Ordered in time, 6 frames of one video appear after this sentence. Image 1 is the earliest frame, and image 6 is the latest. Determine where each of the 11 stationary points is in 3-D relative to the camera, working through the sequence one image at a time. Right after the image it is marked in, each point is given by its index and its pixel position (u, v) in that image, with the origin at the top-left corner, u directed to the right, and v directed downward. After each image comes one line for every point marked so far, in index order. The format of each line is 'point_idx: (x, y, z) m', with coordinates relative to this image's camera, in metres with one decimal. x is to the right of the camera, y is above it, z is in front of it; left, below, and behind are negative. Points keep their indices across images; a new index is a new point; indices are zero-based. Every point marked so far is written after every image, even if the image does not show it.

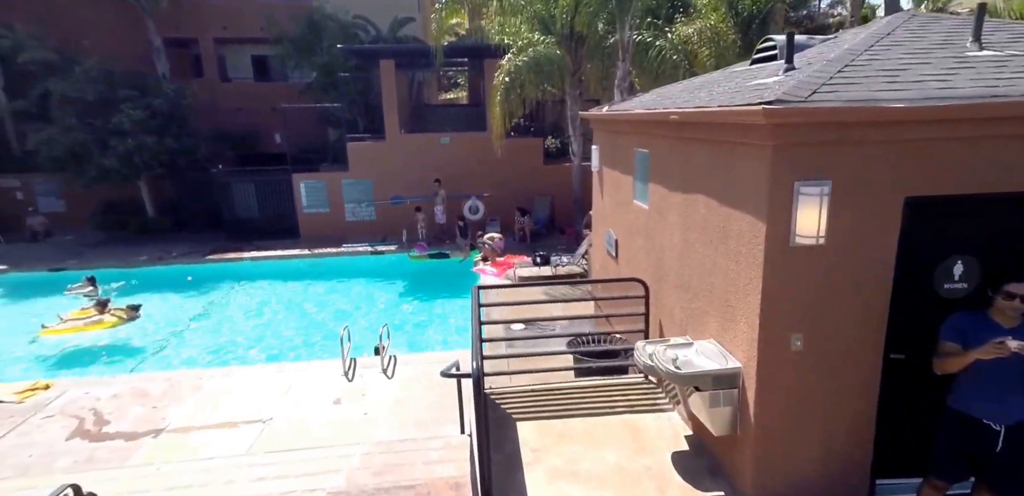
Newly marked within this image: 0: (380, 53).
0: (-3.9, +5.7, +13.2) m
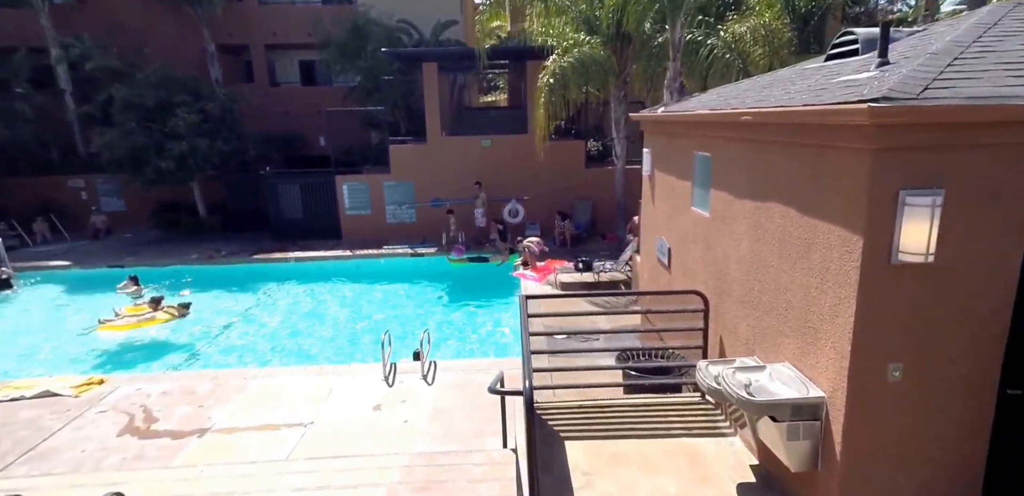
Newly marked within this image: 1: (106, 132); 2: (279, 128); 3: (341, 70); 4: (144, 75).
0: (-2.7, +5.7, +13.3) m
1: (-13.3, +3.8, +14.8) m
2: (-9.9, +5.1, +19.2) m
3: (-6.5, +6.8, +17.2) m
4: (-12.0, +5.7, +14.7) m
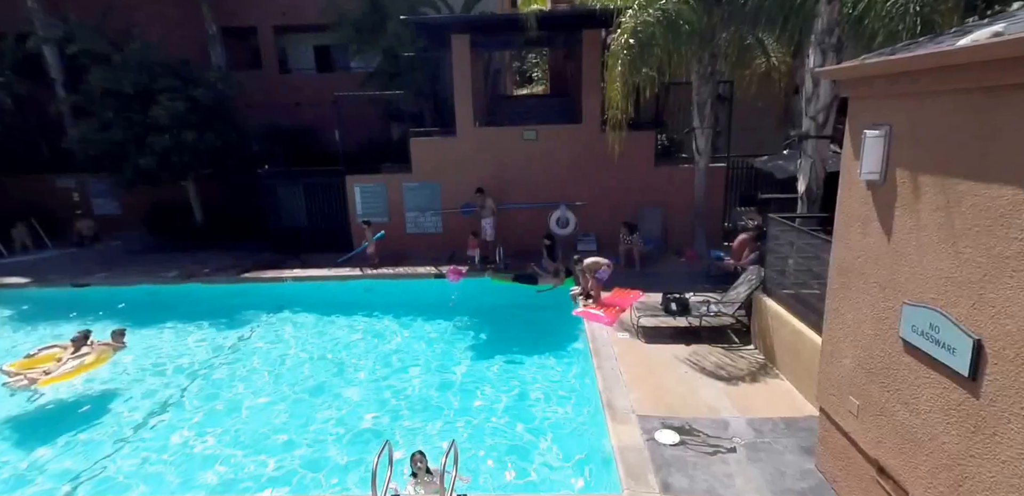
0: (-1.4, +5.2, +10.5) m
1: (-12.0, +3.4, +12.5) m
2: (-8.3, +4.7, +16.7) m
3: (-5.1, +6.4, +14.6) m
4: (-10.7, +5.3, +12.4) m
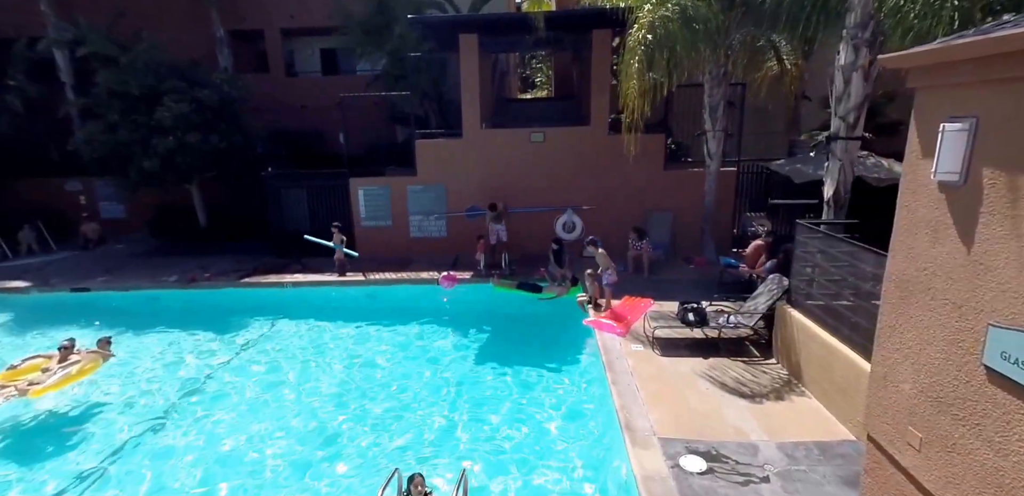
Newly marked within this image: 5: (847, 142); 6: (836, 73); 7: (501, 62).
0: (-1.2, +5.1, +10.2) m
1: (-11.8, +3.4, +12.3) m
2: (-8.0, +4.6, +16.5) m
3: (-4.8, +6.2, +14.4) m
4: (-10.4, +5.2, +12.2) m
5: (+3.9, +1.2, +5.3) m
6: (+3.8, +2.1, +5.3) m
7: (-0.3, +6.4, +15.5) m
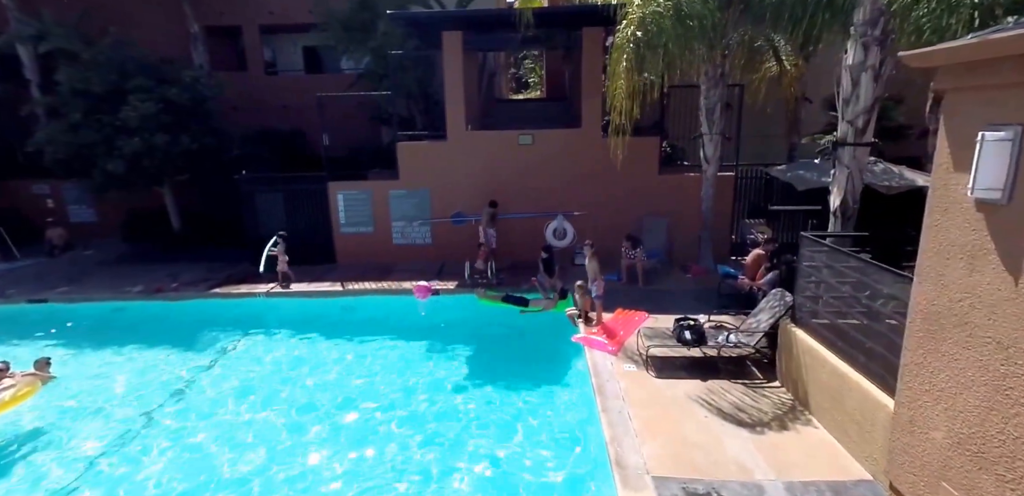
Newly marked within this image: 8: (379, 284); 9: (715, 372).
0: (-1.5, +4.9, +9.8) m
1: (-12.1, +3.2, +11.7) m
2: (-8.4, +4.4, +15.9) m
3: (-5.2, +6.0, +13.9) m
4: (-10.8, +5.0, +11.6) m
5: (+3.7, +1.1, +4.9) m
6: (+3.6, +1.9, +4.9) m
7: (-0.7, +6.2, +15.0) m
8: (-2.7, -0.7, +9.3) m
9: (+2.5, -1.5, +5.5) m
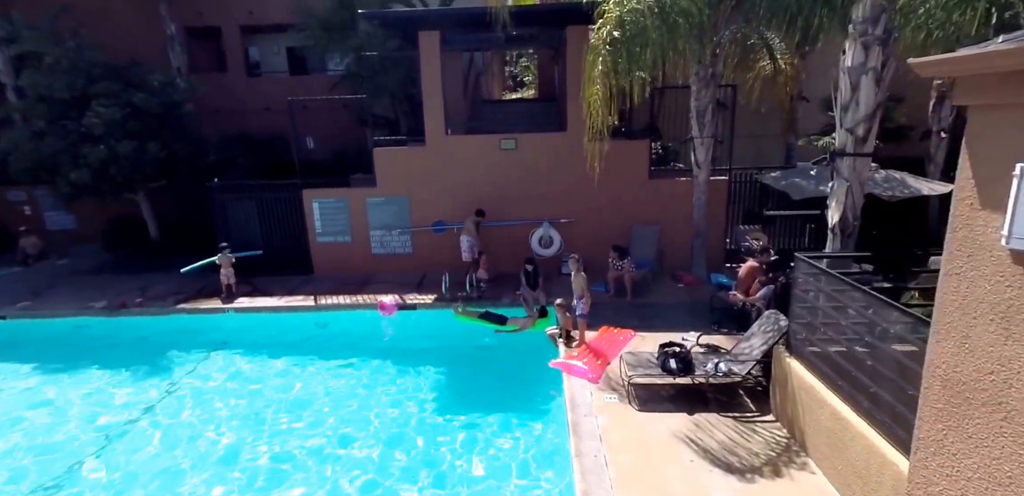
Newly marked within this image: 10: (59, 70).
0: (-1.9, +4.7, +9.3) m
1: (-12.5, +2.9, +11.2) m
2: (-8.8, +4.2, +15.4) m
3: (-5.6, +5.8, +13.4) m
4: (-11.2, +4.7, +11.1) m
5: (+3.4, +0.9, +4.5) m
6: (+3.2, +1.7, +4.4) m
7: (-1.1, +6.0, +14.5) m
8: (-3.1, -1.0, +8.9) m
9: (+2.1, -1.7, +5.1) m
10: (-10.9, +4.3, +10.9) m
